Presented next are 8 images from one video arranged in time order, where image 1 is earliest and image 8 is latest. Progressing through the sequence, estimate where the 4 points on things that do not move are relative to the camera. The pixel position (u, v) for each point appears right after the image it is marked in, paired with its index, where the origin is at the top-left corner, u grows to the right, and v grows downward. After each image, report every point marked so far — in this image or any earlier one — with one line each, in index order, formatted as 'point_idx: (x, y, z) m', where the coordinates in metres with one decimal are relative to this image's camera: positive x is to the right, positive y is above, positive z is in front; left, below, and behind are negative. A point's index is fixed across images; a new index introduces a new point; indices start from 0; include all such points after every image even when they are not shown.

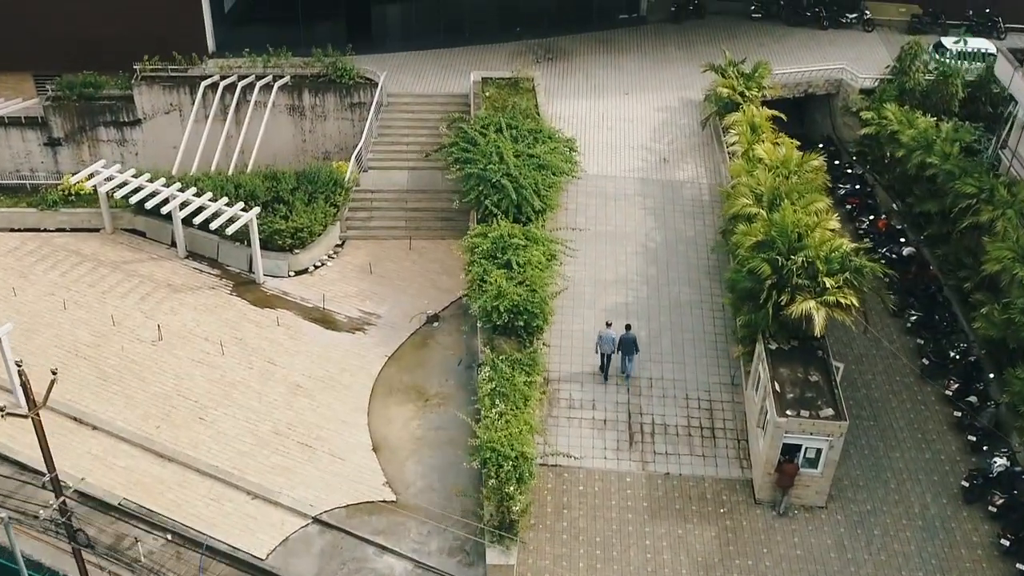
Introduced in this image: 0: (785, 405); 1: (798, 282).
0: (+3.7, -1.6, +16.6) m
1: (+4.1, +0.1, +17.4) m
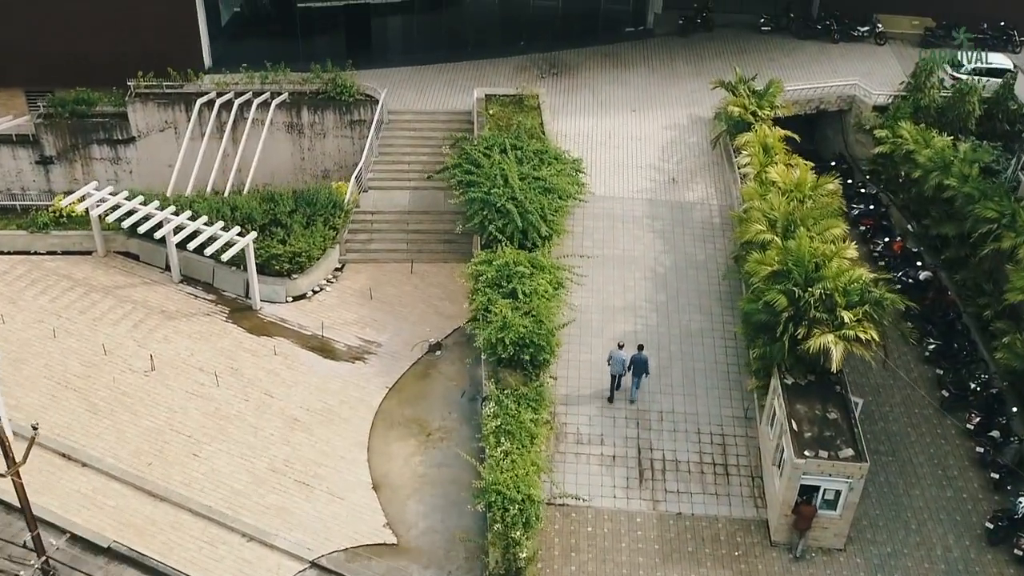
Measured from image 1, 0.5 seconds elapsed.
0: (+3.8, -2.1, +15.9) m
1: (+4.2, -0.4, +16.7) m
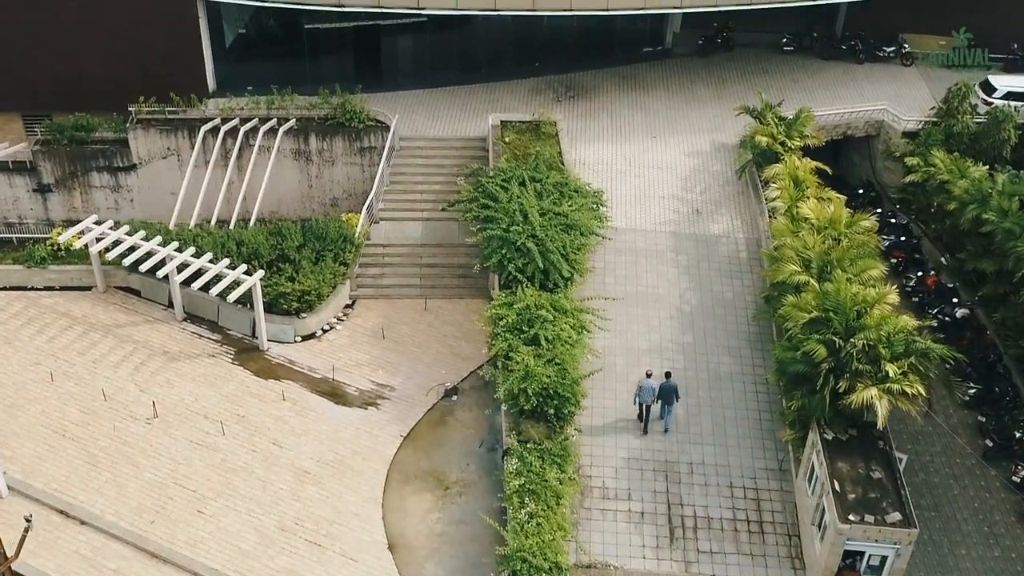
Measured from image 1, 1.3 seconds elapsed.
0: (+4.1, -2.7, +15.0) m
1: (+4.5, -1.0, +15.8) m
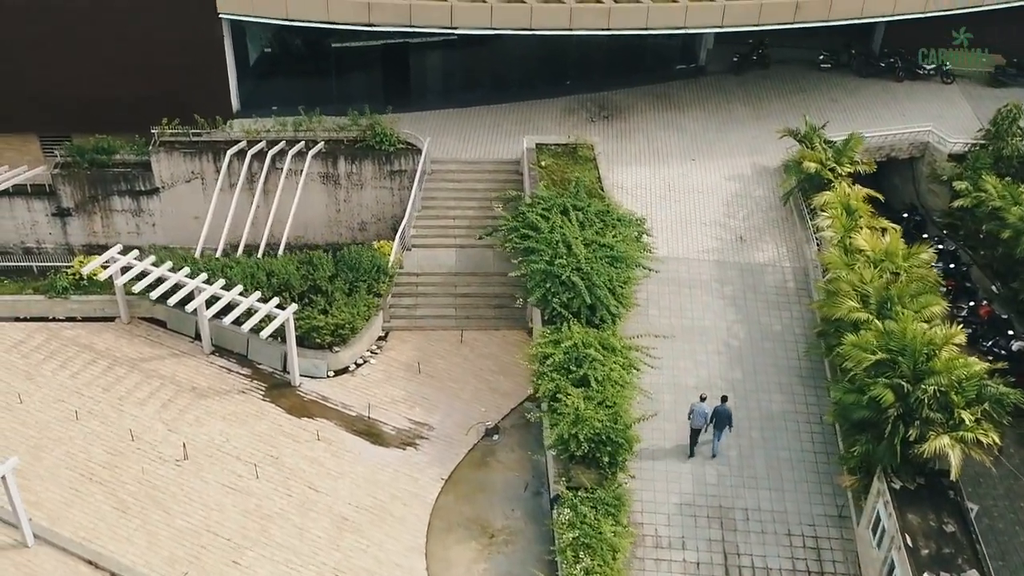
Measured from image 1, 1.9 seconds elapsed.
0: (+4.8, -3.2, +14.2) m
1: (+5.2, -1.6, +15.0) m
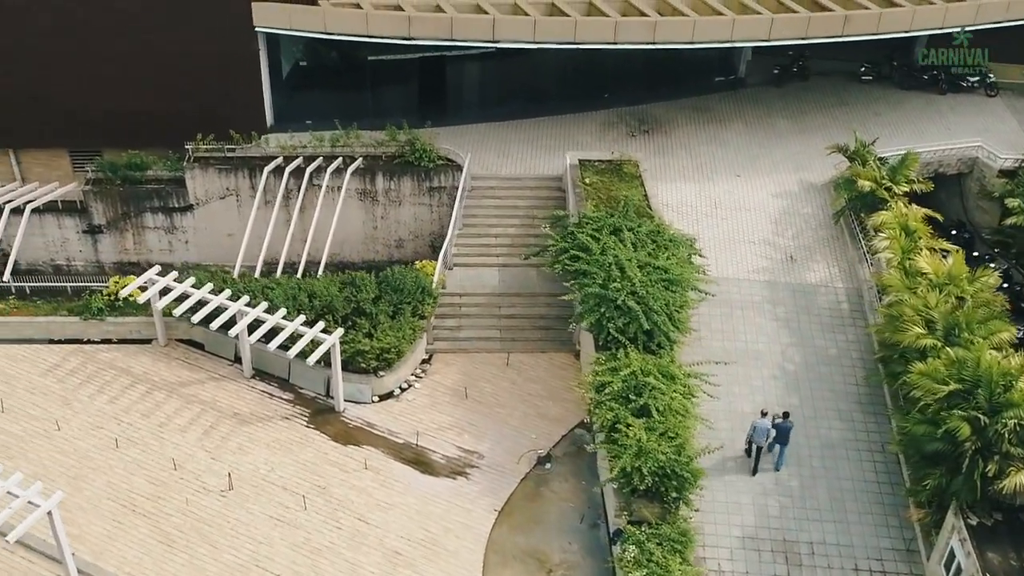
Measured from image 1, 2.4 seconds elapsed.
0: (+5.6, -3.6, +13.7) m
1: (+5.9, -1.9, +14.5) m
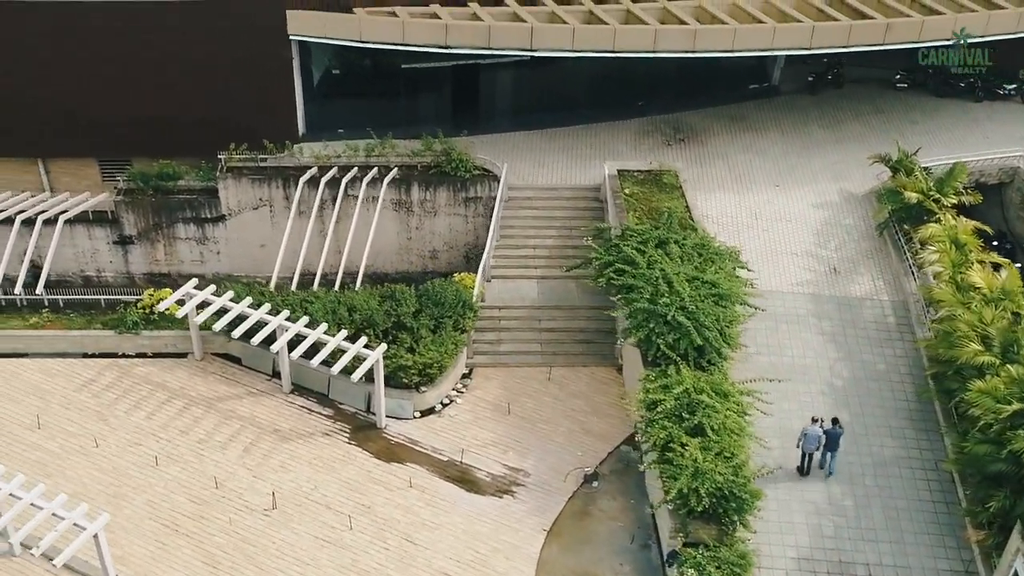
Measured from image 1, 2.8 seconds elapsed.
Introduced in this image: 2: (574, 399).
0: (+6.2, -3.8, +13.4) m
1: (+6.6, -2.1, +14.2) m
2: (+1.0, -1.8, +19.1) m
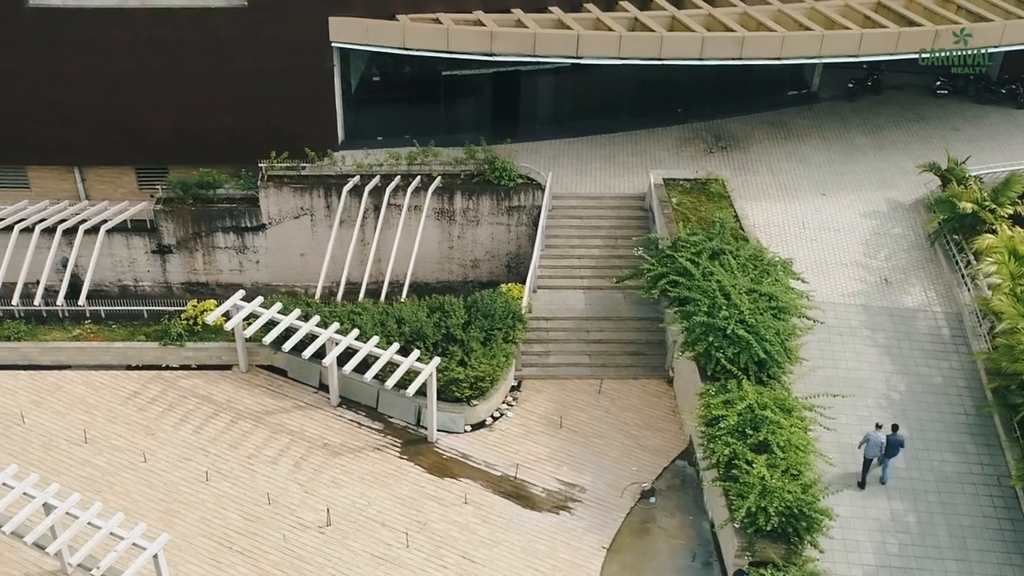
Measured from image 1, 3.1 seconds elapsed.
0: (+7.0, -4.0, +13.1) m
1: (+7.4, -2.3, +13.9) m
2: (+1.8, -1.9, +18.8) m
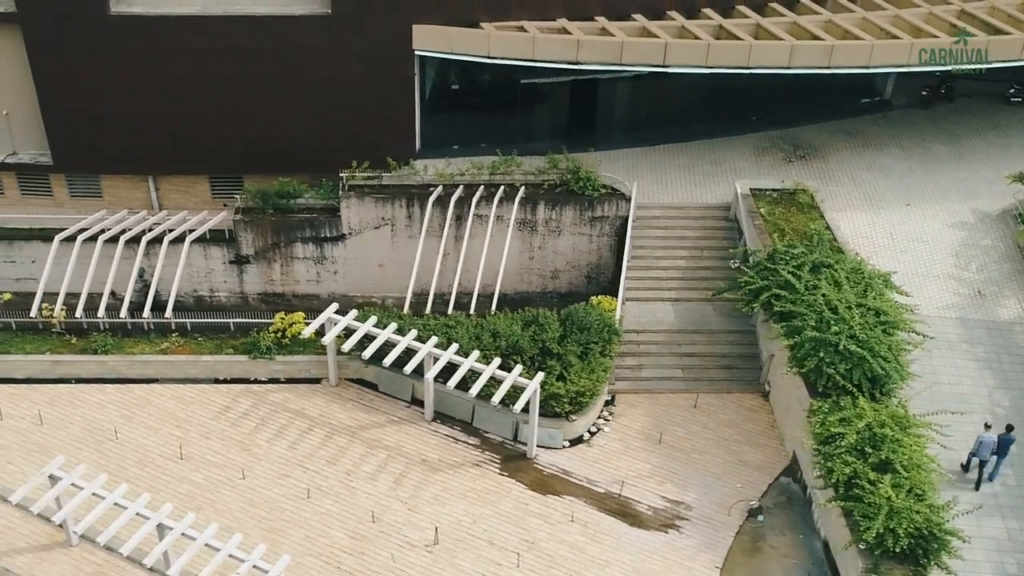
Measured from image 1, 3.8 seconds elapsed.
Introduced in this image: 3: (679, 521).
0: (+8.5, -4.2, +12.8) m
1: (+8.9, -2.5, +13.6) m
2: (+3.2, -2.1, +18.5) m
3: (+2.3, -3.2, +16.8) m
